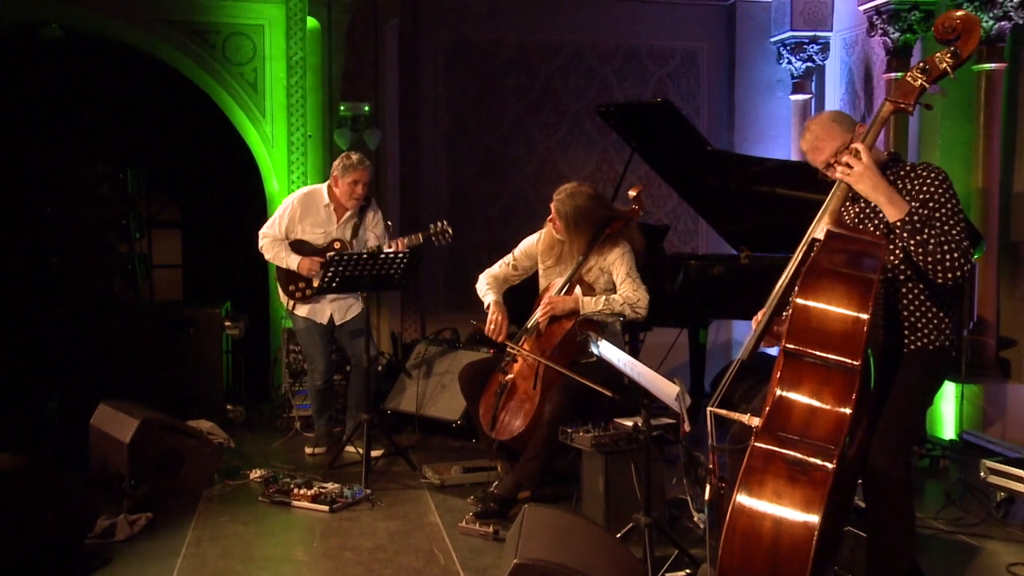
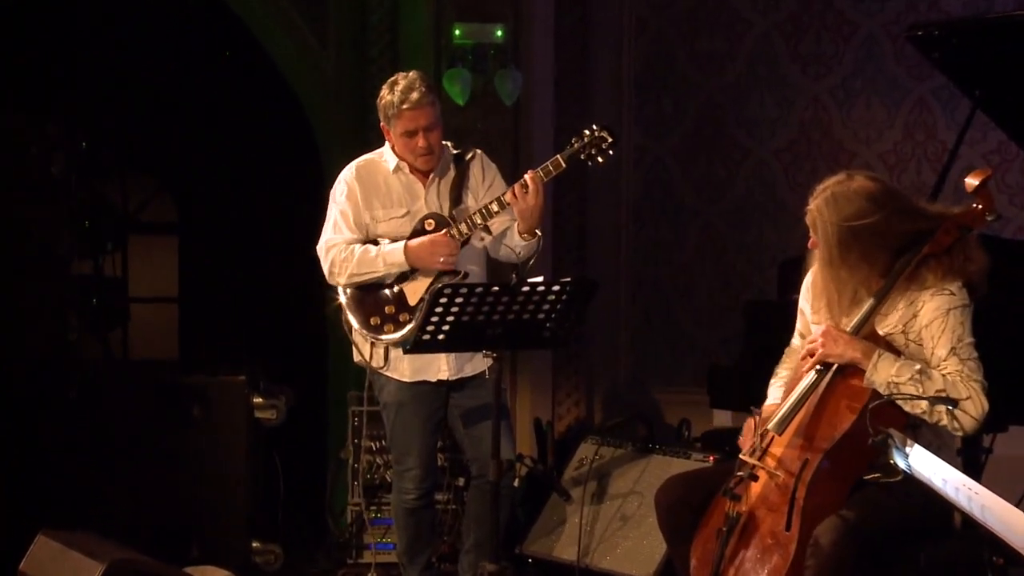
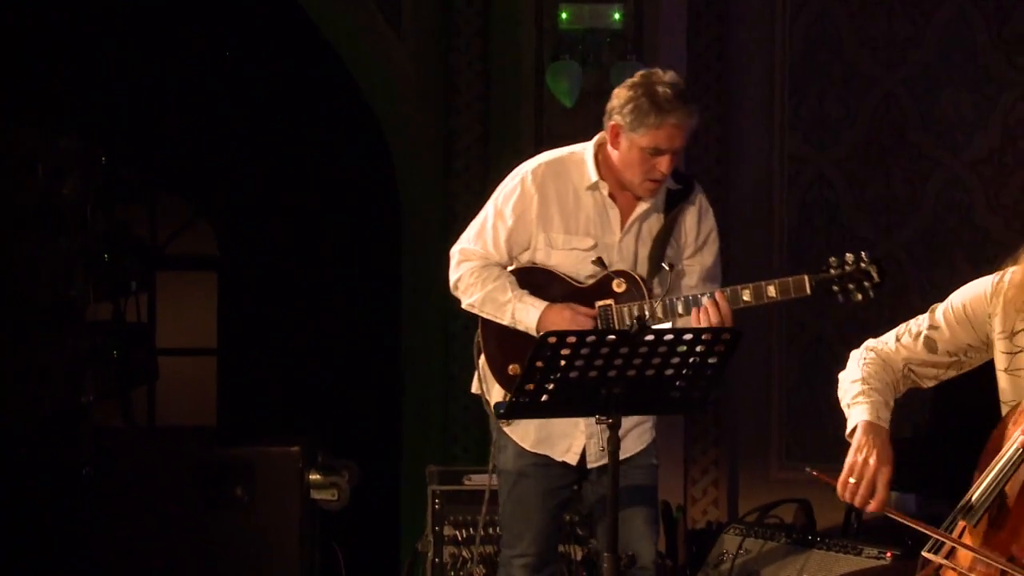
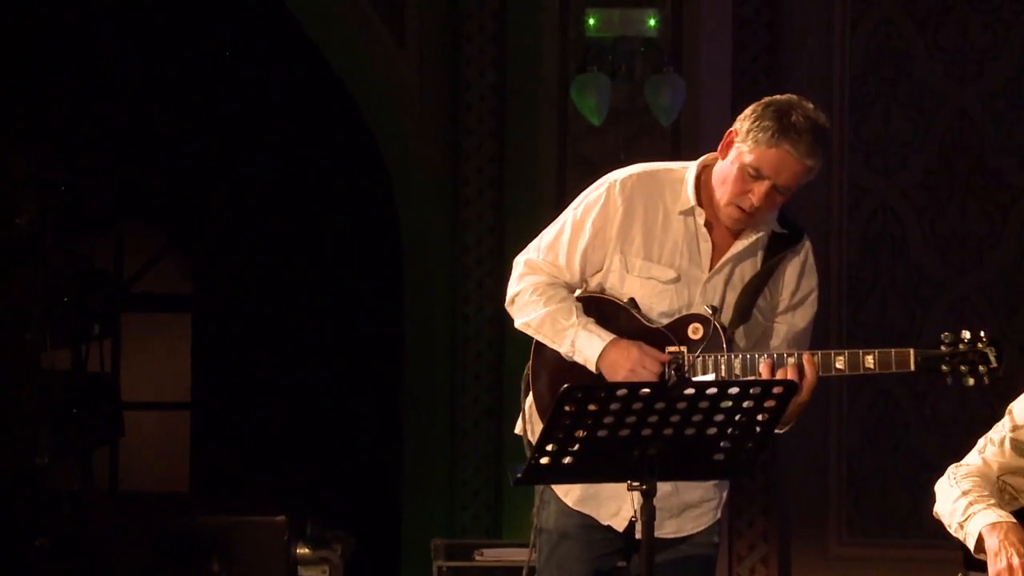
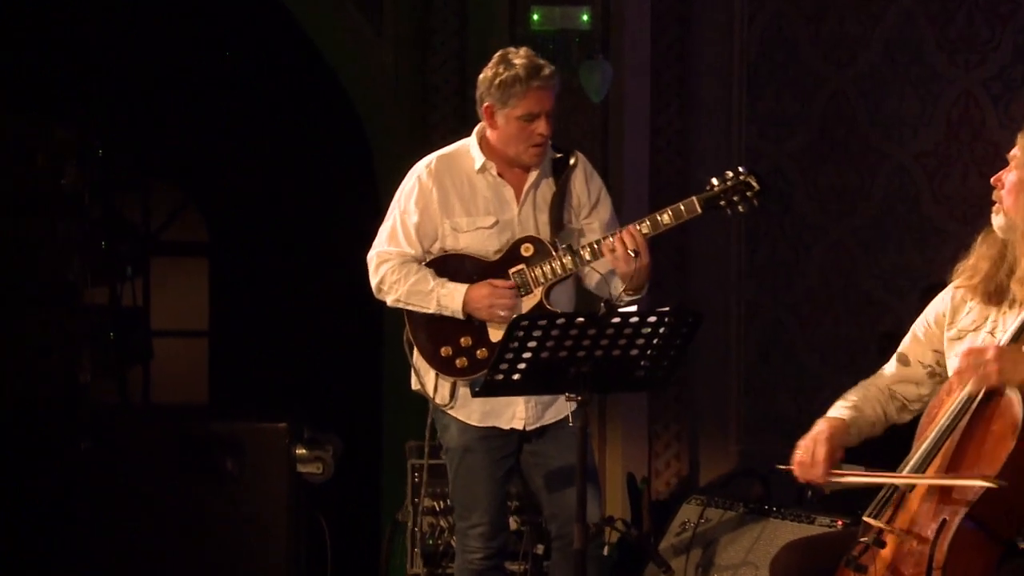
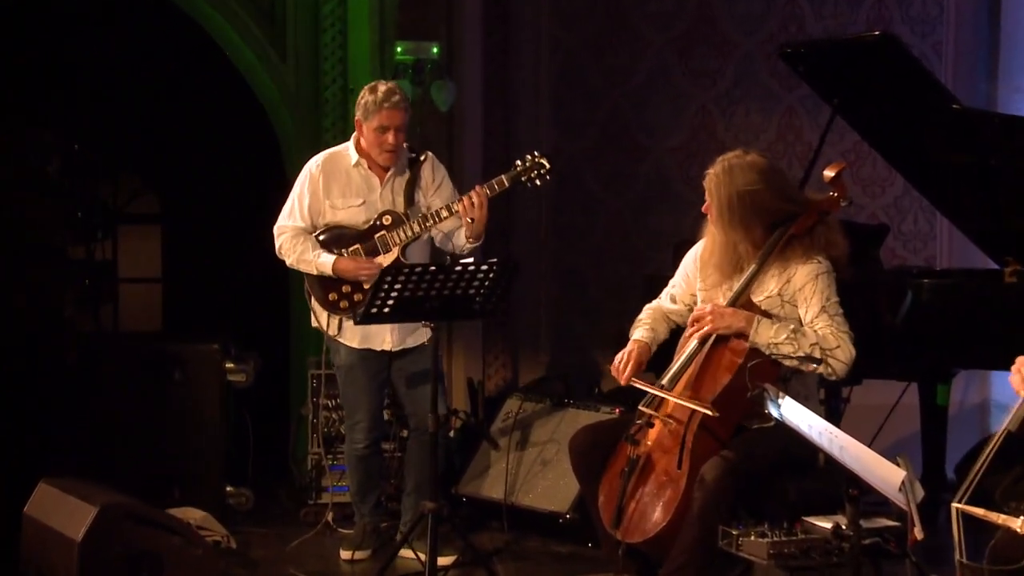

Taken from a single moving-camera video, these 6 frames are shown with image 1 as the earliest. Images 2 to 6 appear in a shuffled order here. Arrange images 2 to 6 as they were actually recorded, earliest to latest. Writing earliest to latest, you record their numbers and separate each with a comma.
6, 2, 5, 3, 4
